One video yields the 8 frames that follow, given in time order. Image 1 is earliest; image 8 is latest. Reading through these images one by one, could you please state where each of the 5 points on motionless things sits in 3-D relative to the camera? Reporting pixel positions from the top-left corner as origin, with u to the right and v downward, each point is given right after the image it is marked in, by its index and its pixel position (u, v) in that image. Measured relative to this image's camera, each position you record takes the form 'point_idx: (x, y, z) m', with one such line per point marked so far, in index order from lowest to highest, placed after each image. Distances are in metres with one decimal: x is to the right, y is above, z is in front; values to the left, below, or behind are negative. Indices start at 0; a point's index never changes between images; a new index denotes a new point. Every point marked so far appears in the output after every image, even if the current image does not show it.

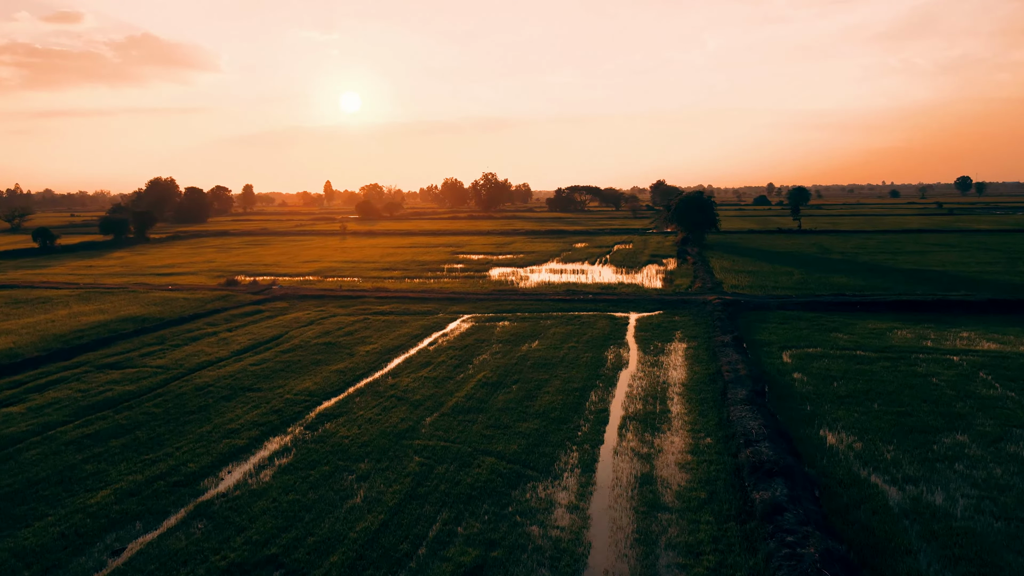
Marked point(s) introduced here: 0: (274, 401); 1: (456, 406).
0: (-5.6, -2.7, +14.5) m
1: (-1.3, -2.7, +14.1) m
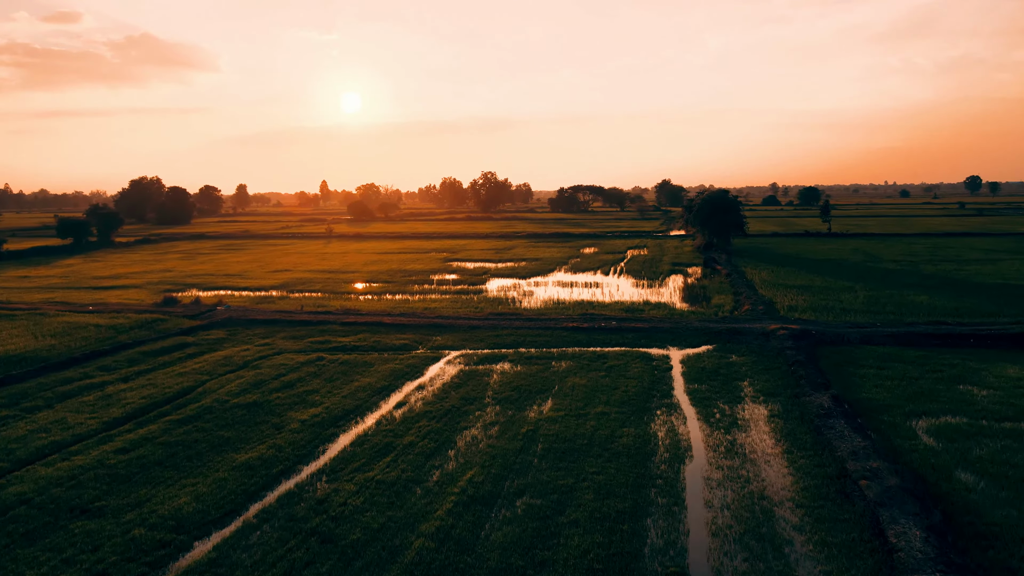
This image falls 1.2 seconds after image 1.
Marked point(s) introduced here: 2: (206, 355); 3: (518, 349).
0: (-5.6, -3.5, +8.5) m
1: (-1.2, -3.6, +8.1) m
2: (-9.3, -2.0, +18.8) m
3: (+0.2, -2.0, +19.5) m
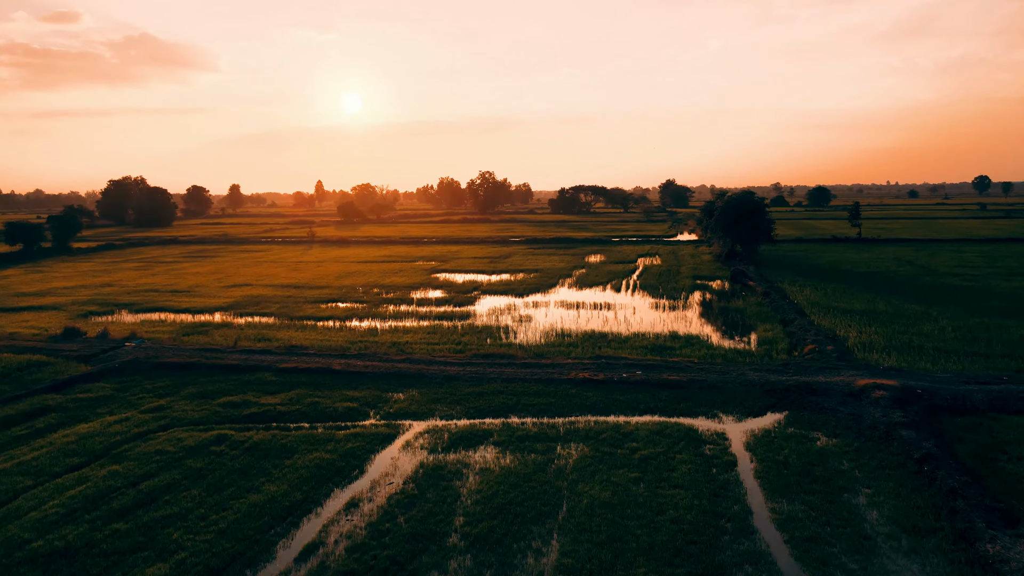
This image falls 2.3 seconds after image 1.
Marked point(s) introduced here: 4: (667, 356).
0: (-5.9, -4.5, +2.8) m
1: (-1.5, -4.6, +2.4) m
2: (-9.6, -3.0, +13.1) m
3: (-0.1, -3.0, +13.8) m
4: (+4.6, -2.0, +18.2) m
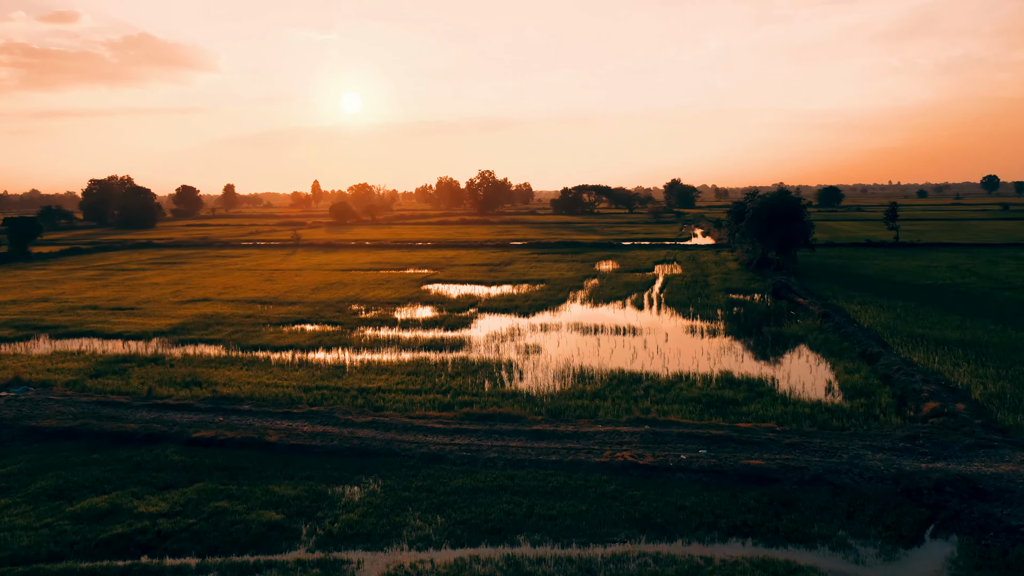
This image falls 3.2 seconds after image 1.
0: (-5.7, -5.3, -2.3) m
1: (-1.4, -5.3, -2.7) m
2: (-9.4, -3.8, +8.0) m
3: (0.0, -3.7, +8.7) m
4: (+4.7, -2.8, +13.1) m
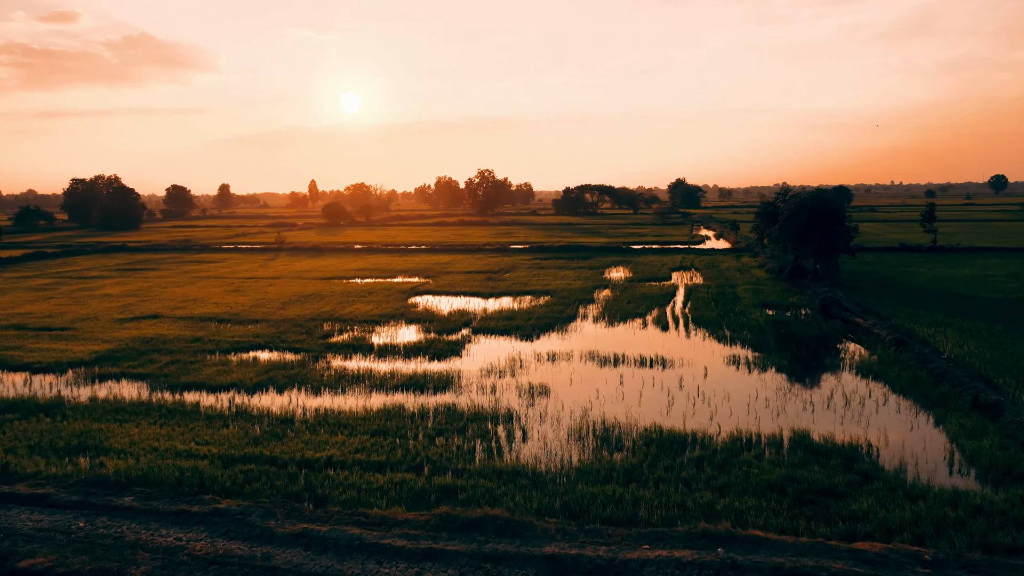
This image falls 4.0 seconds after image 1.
0: (-5.7, -5.9, -6.7) m
1: (-1.4, -6.0, -7.1) m
2: (-9.4, -4.4, +3.6) m
3: (0.0, -4.3, +4.3) m
4: (+4.7, -3.4, +8.6) m
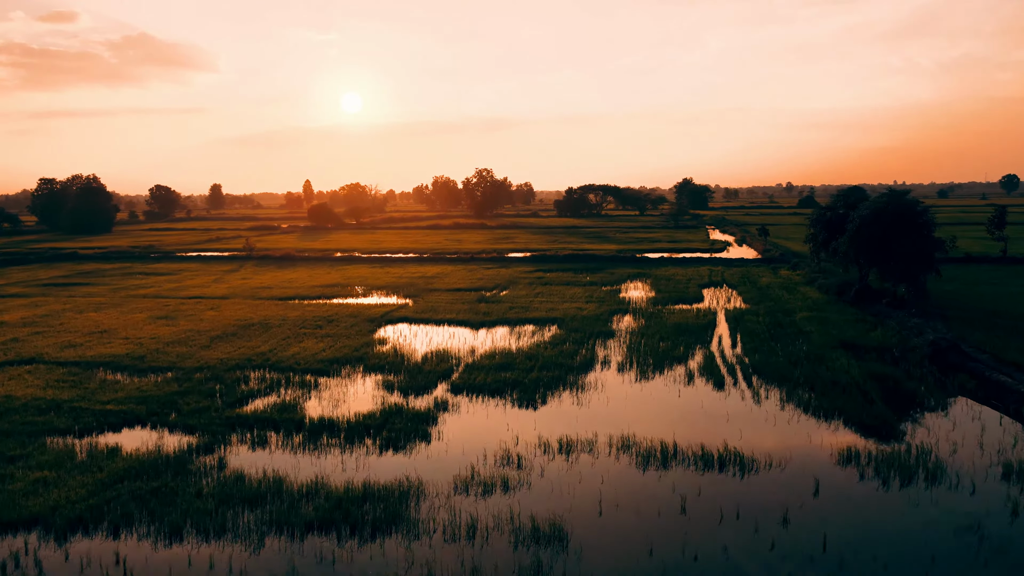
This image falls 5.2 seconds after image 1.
0: (-5.9, -7.1, -13.4) m
1: (-1.5, -7.1, -13.8) m
2: (-9.6, -5.6, -3.1) m
3: (-0.1, -5.5, -2.4) m
4: (+4.6, -4.5, +2.0) m
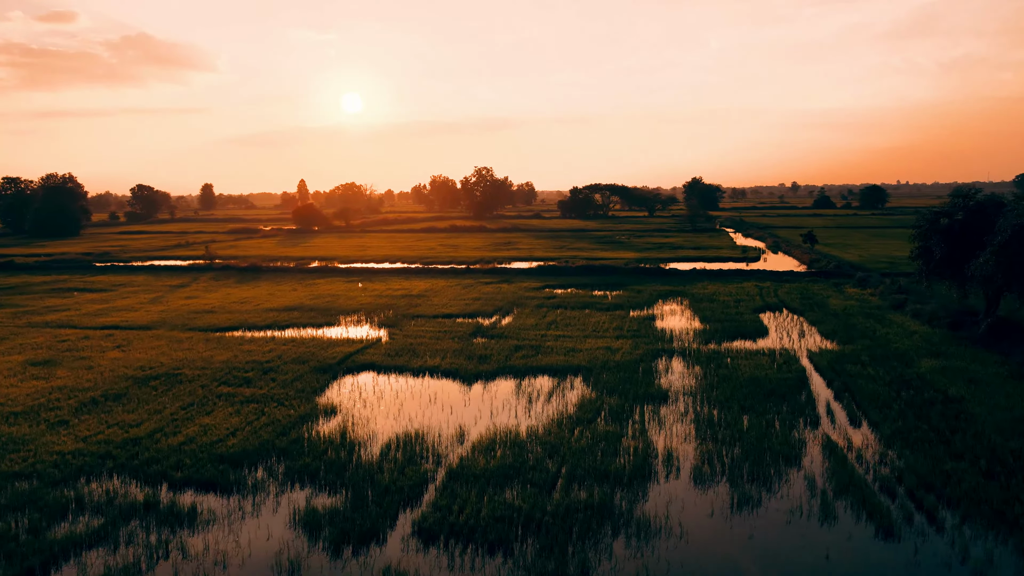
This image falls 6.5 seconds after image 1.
0: (-5.7, -8.2, -20.6) m
1: (-1.4, -8.2, -21.1) m
2: (-9.4, -6.7, -10.4) m
3: (+0.1, -6.6, -9.6) m
4: (+4.8, -5.6, -5.3) m
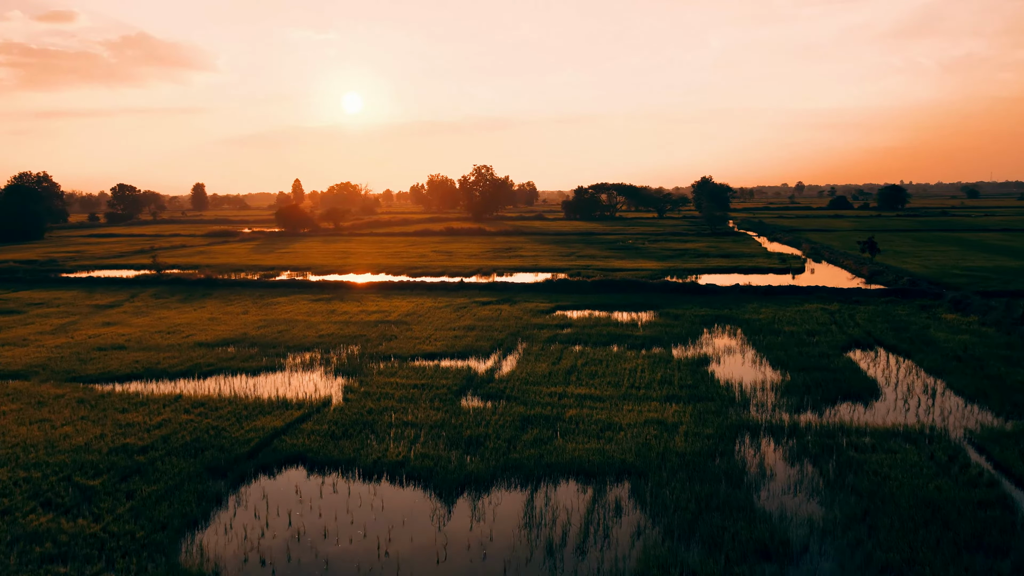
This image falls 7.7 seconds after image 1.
0: (-5.6, -9.2, -27.5) m
1: (-1.3, -9.2, -28.0) m
2: (-9.3, -7.7, -17.3) m
3: (+0.2, -7.6, -16.5) m
4: (+4.9, -6.7, -12.2) m
